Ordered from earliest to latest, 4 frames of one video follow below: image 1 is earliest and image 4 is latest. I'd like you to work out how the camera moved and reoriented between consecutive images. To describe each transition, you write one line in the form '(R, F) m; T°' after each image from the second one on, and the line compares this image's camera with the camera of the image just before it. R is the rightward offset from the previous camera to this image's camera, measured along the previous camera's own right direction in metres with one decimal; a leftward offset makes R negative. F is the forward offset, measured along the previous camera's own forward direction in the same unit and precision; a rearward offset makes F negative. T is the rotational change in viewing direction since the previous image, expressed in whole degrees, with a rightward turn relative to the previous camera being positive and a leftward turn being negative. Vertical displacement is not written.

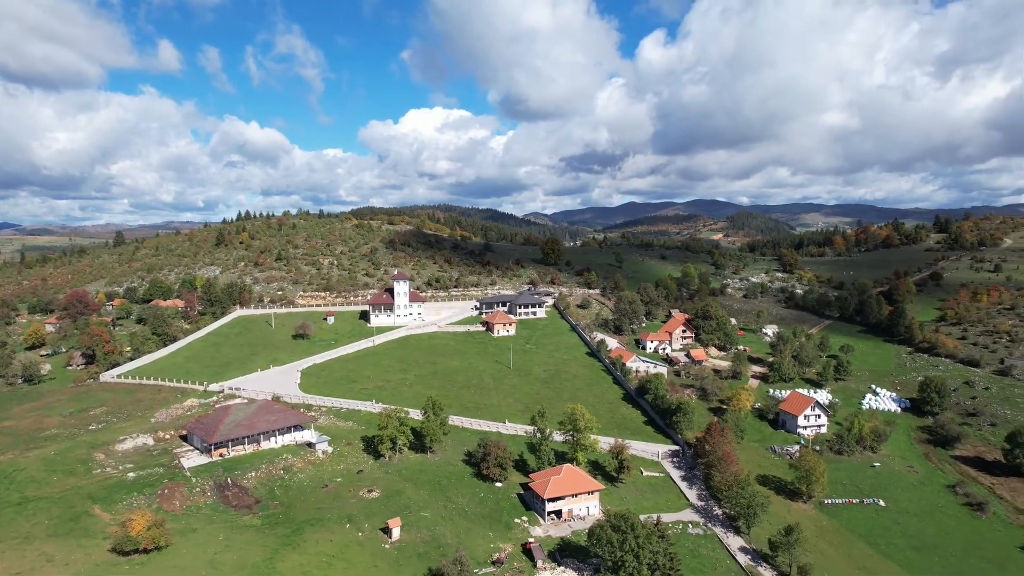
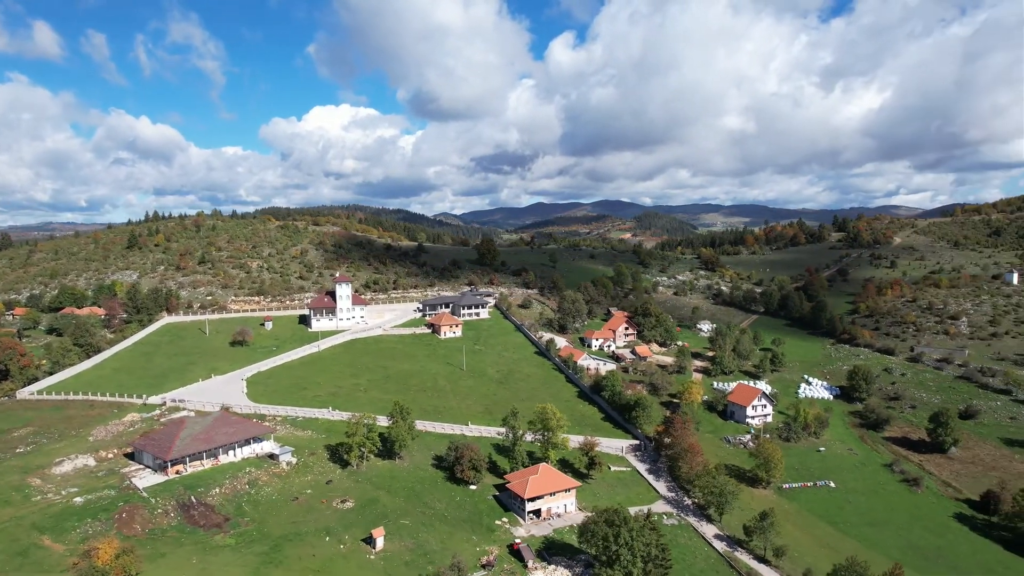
(-5.1, +0.4) m; +8°
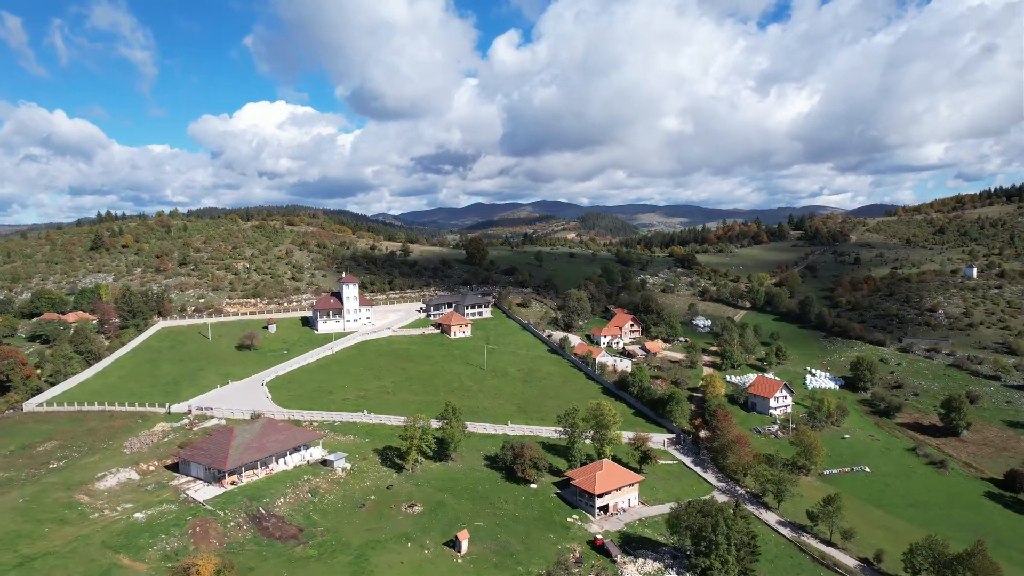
(-9.8, +0.7) m; +6°
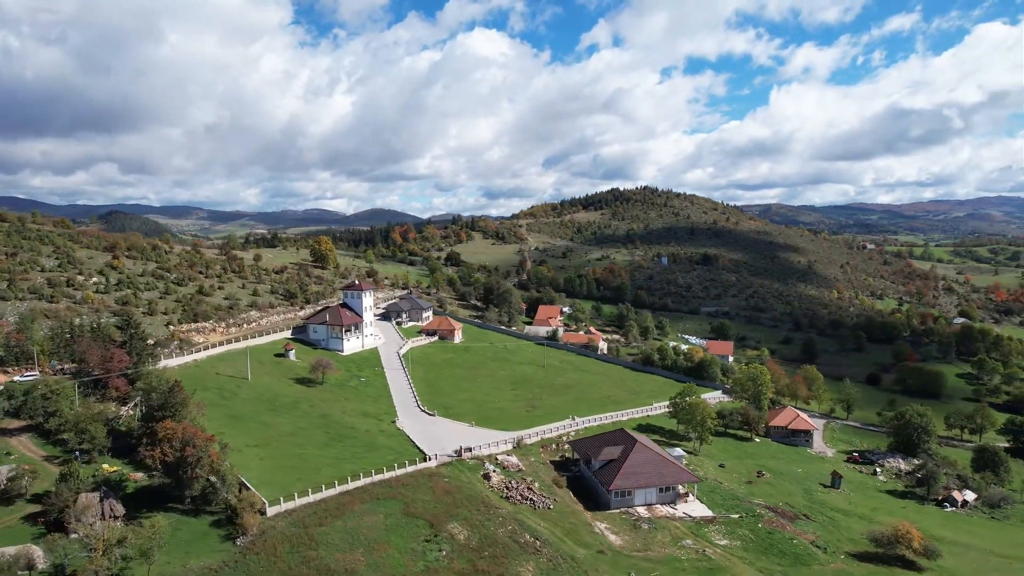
(-57.5, +22.8) m; +43°
